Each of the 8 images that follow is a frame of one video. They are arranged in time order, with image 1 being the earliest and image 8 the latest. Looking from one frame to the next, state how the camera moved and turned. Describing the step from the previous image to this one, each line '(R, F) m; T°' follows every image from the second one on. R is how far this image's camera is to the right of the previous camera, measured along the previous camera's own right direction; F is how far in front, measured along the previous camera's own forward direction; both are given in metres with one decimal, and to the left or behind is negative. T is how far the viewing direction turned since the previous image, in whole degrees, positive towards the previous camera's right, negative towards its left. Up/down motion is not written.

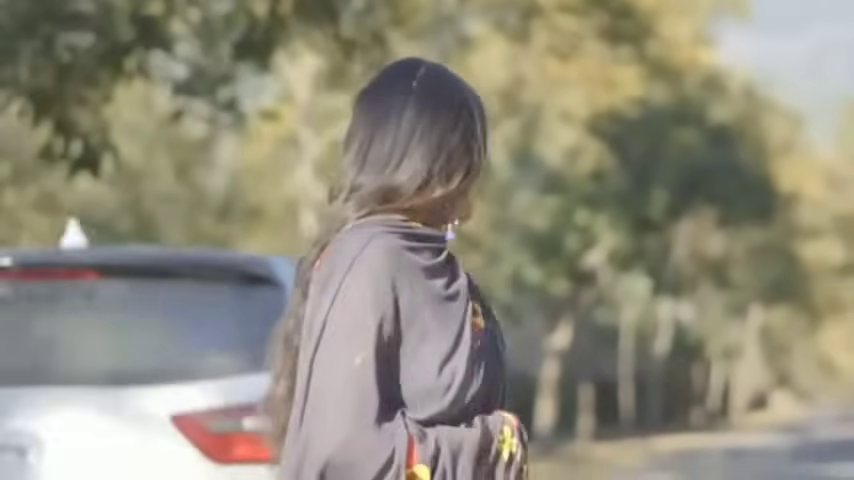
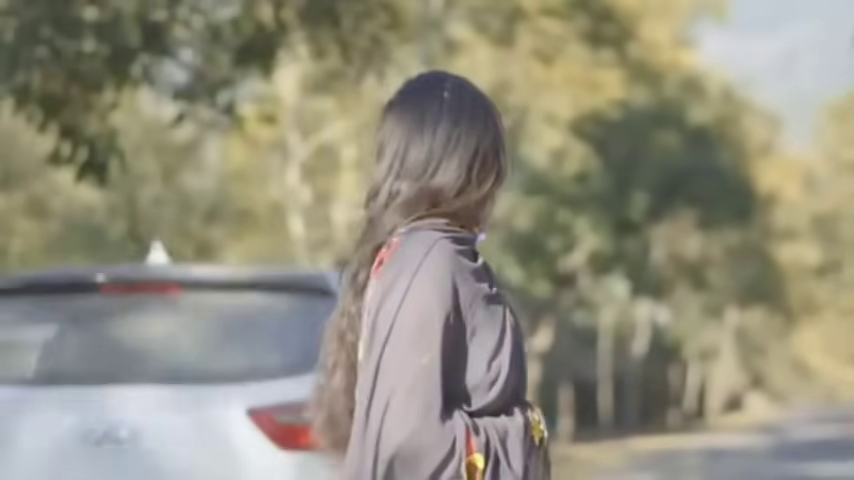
(-0.2, -0.3) m; +1°
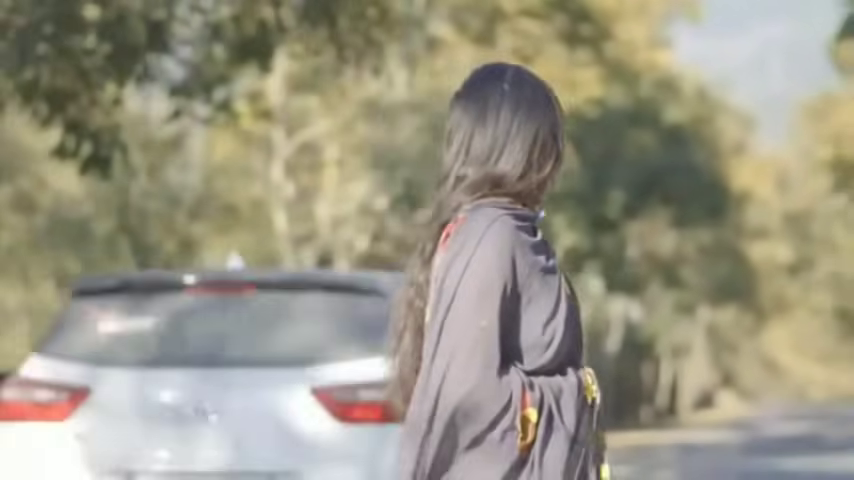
(-0.1, -0.5) m; +1°
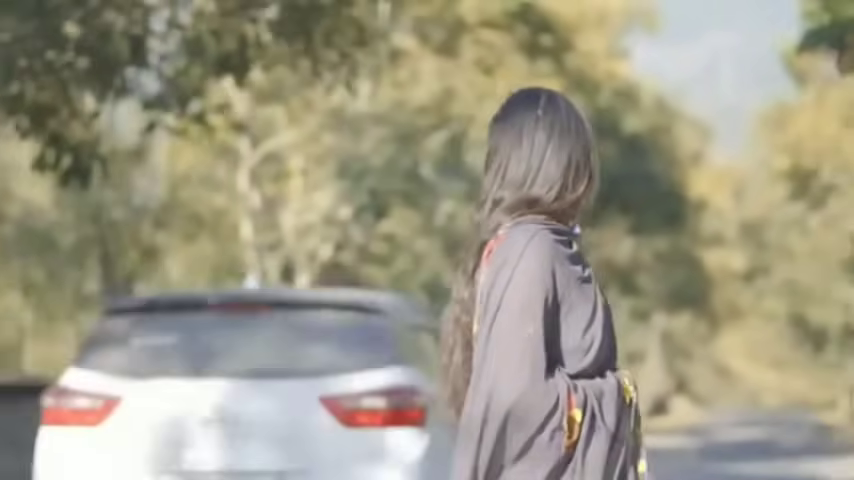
(-0.1, -0.3) m; +1°
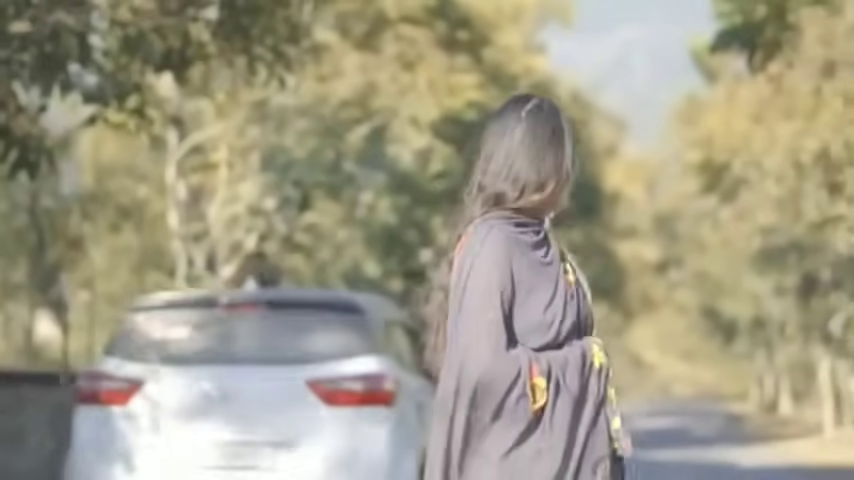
(-0.1, -0.7) m; +2°
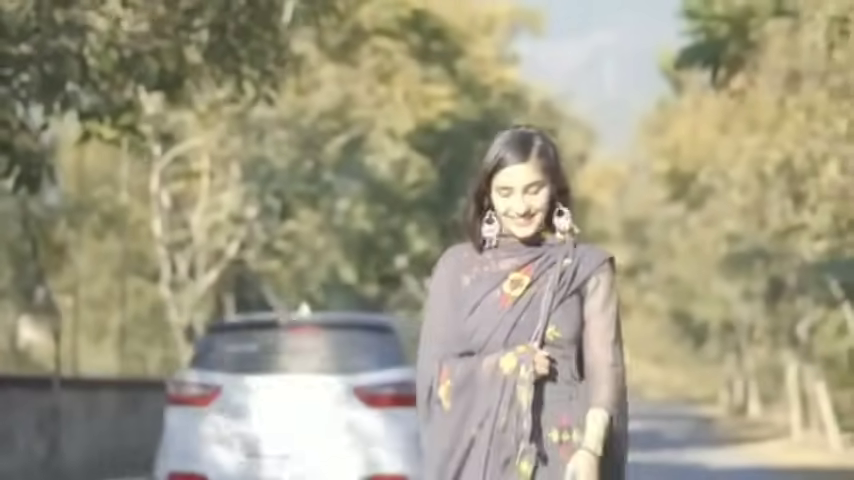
(-0.1, -0.8) m; +1°
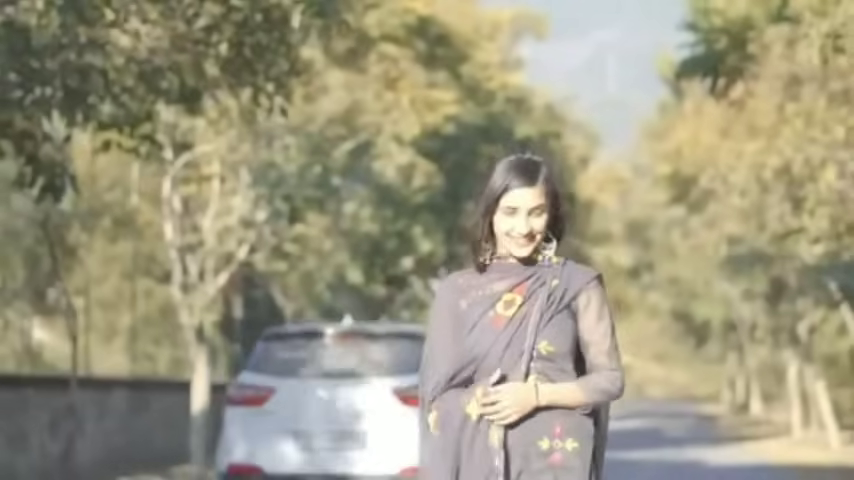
(0.0, -0.6) m; 0°
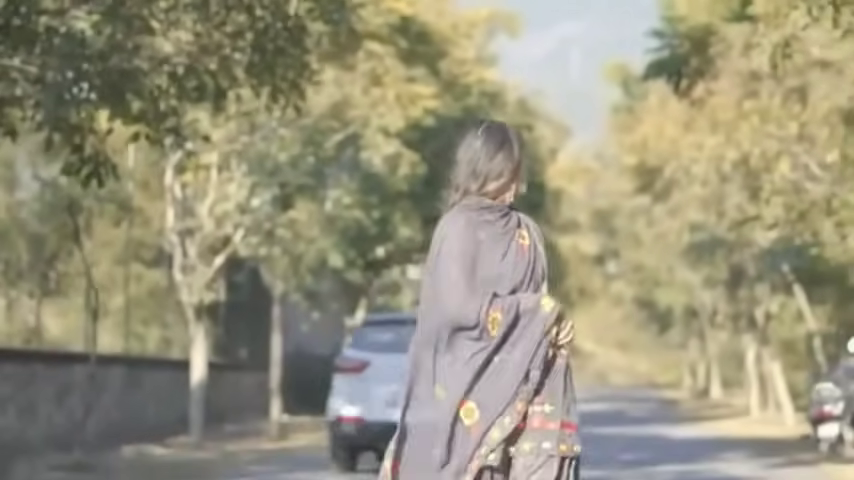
(-0.3, -2.1) m; +1°
